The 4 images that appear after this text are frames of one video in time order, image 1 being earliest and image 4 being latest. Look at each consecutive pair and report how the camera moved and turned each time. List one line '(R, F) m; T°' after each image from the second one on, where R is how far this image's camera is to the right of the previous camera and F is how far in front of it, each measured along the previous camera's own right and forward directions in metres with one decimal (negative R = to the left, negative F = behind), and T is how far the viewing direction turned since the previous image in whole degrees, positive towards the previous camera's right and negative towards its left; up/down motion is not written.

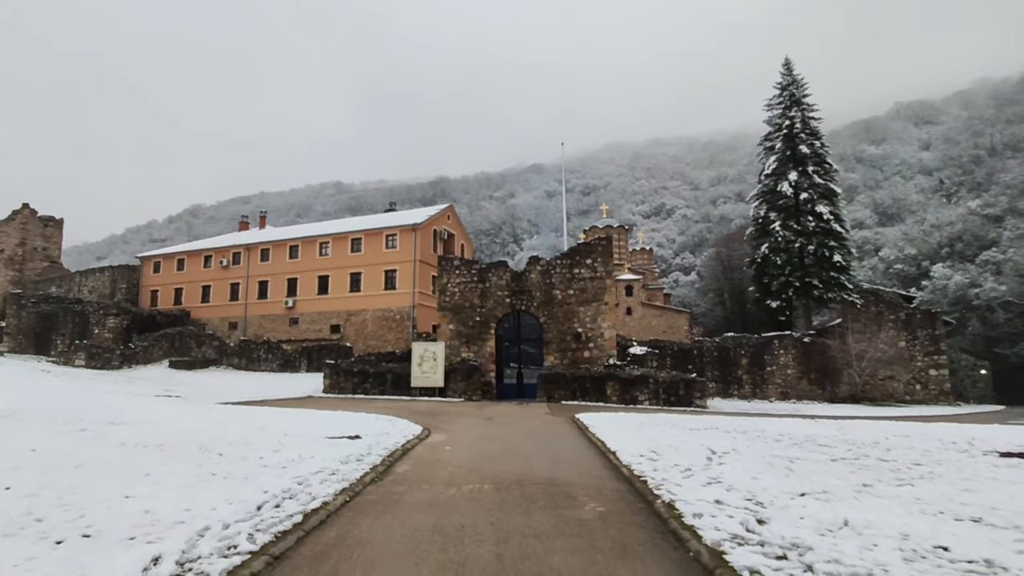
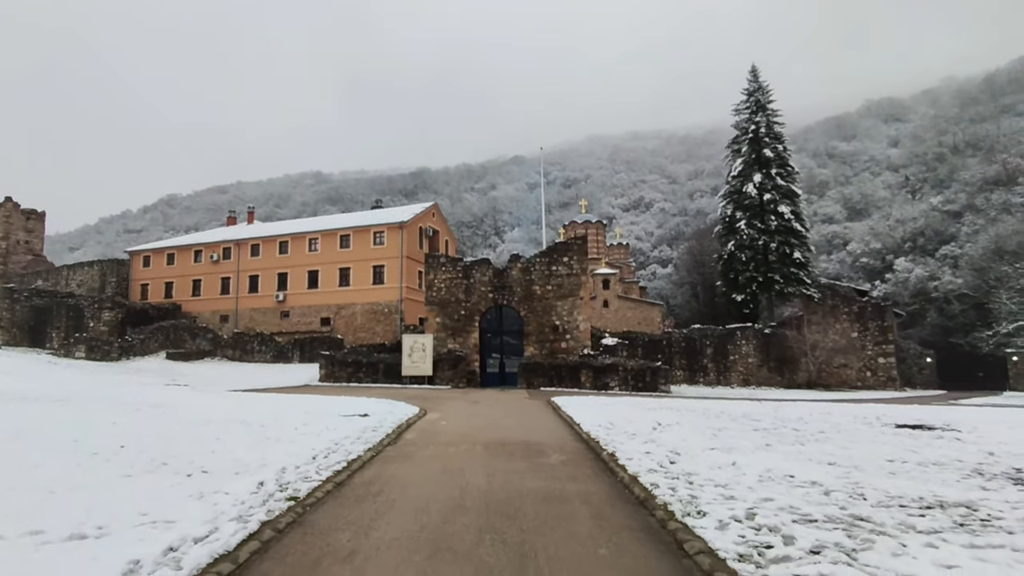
(-0.1, -1.9) m; +2°
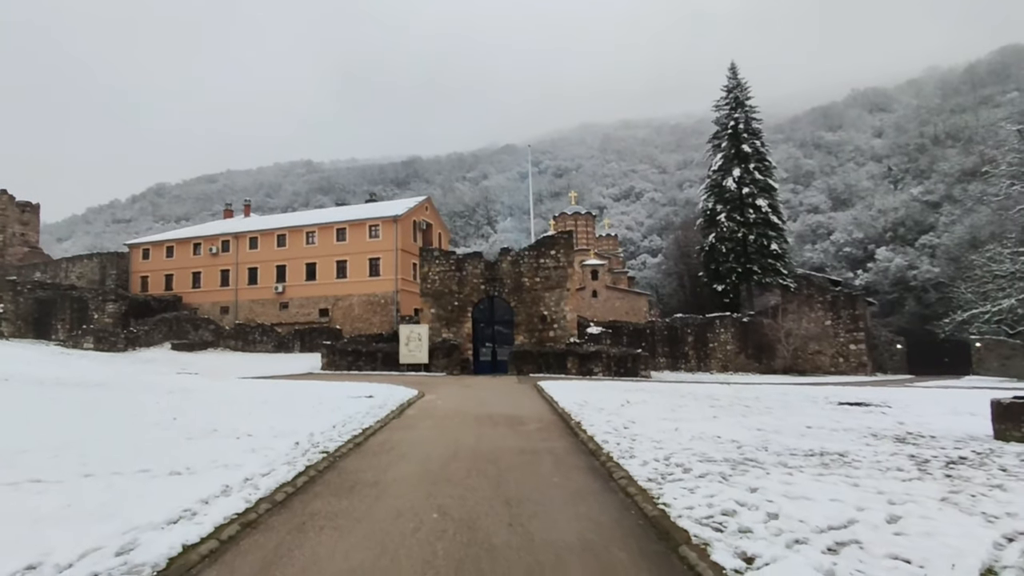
(+0.1, -1.5) m; +1°
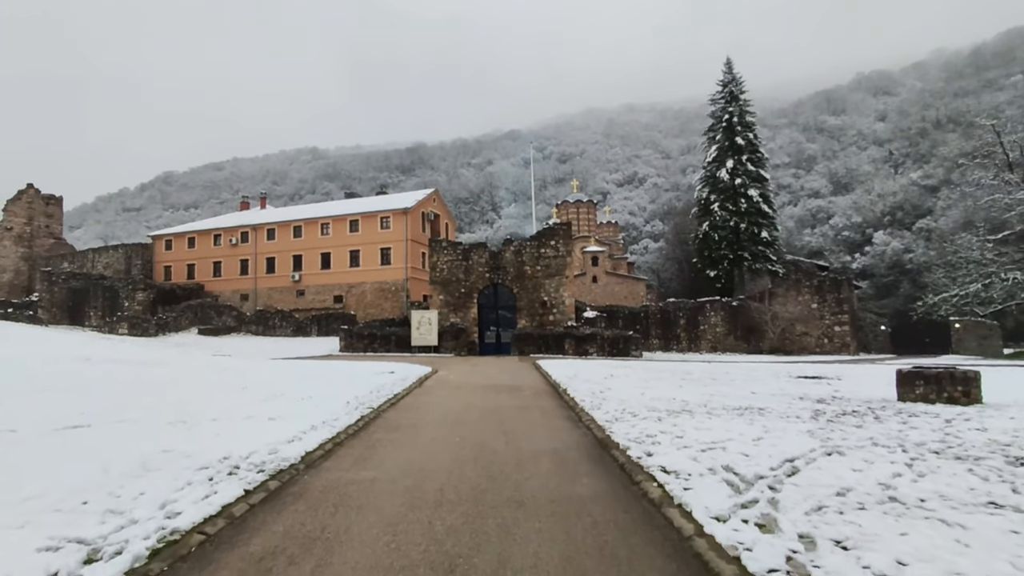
(+0.1, -2.1) m; -1°
